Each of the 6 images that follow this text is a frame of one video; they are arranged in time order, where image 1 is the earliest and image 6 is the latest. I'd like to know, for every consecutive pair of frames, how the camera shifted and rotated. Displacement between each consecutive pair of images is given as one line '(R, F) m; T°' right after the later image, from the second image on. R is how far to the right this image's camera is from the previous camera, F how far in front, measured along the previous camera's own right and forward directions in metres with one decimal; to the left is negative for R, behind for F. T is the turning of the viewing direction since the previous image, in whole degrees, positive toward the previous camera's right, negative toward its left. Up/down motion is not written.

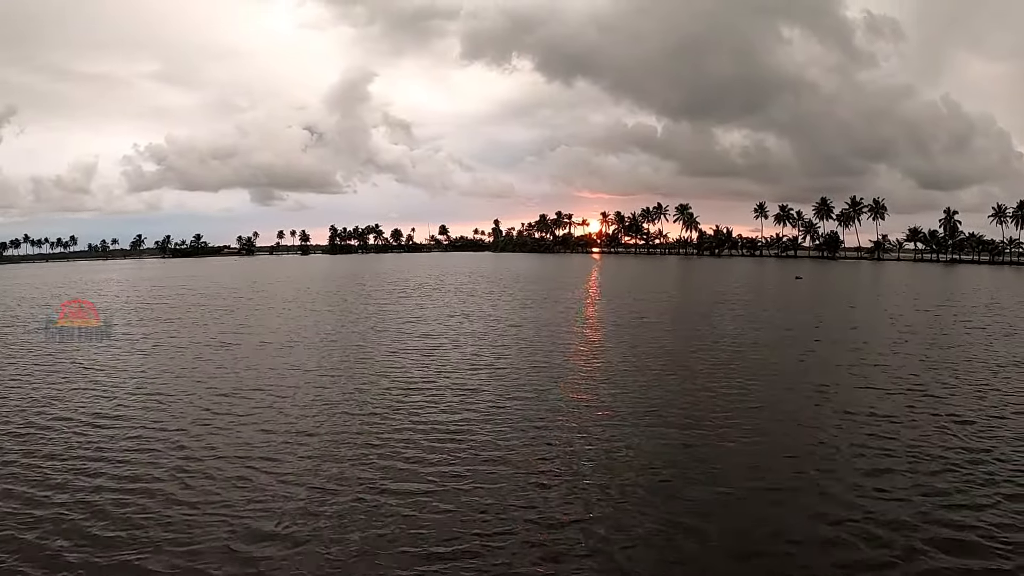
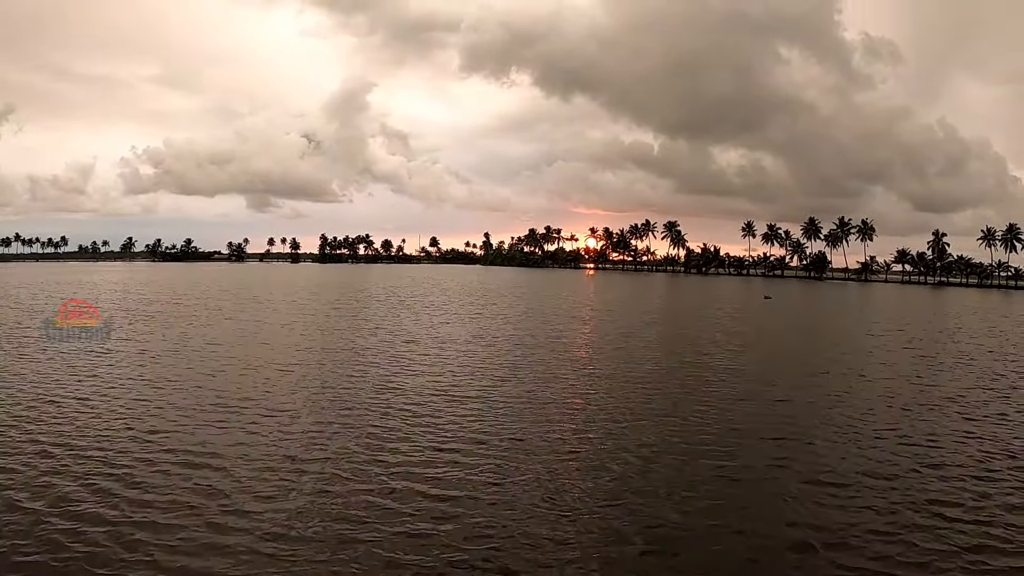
(+5.0, +3.6) m; 0°
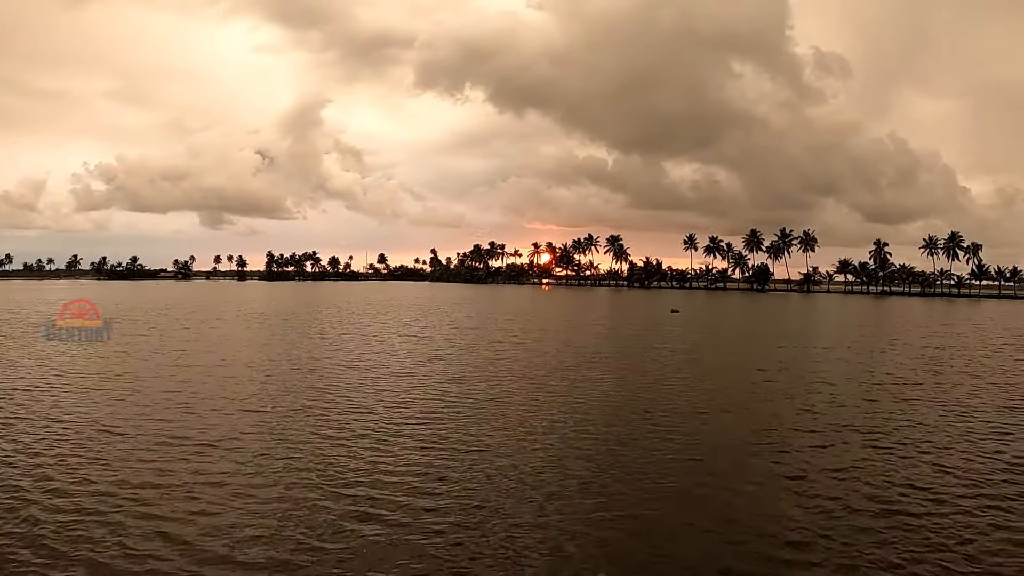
(+6.5, +4.8) m; +2°
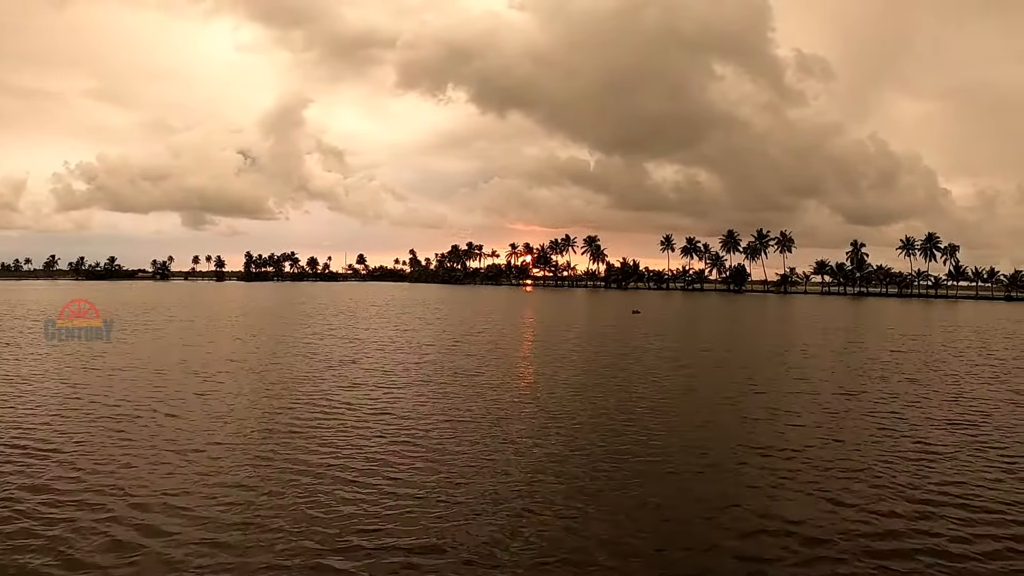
(+1.9, +1.5) m; +1°
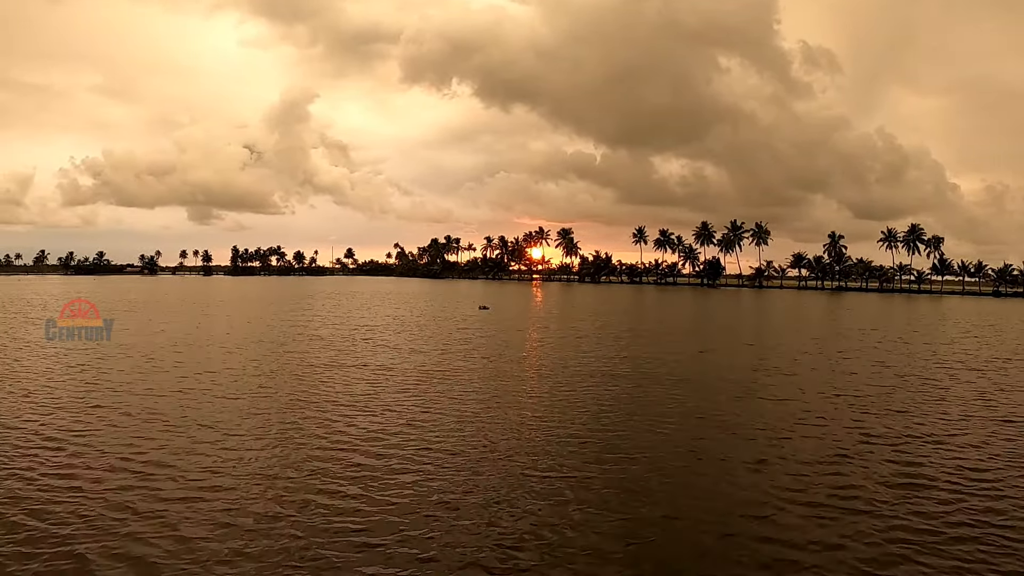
(+6.6, +3.6) m; -1°
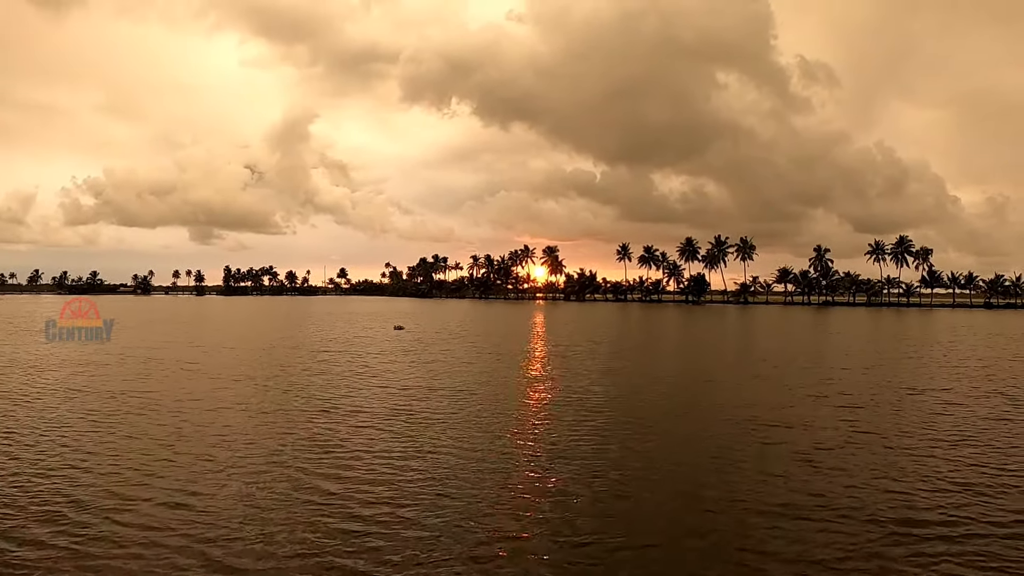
(+3.0, +1.4) m; 0°
